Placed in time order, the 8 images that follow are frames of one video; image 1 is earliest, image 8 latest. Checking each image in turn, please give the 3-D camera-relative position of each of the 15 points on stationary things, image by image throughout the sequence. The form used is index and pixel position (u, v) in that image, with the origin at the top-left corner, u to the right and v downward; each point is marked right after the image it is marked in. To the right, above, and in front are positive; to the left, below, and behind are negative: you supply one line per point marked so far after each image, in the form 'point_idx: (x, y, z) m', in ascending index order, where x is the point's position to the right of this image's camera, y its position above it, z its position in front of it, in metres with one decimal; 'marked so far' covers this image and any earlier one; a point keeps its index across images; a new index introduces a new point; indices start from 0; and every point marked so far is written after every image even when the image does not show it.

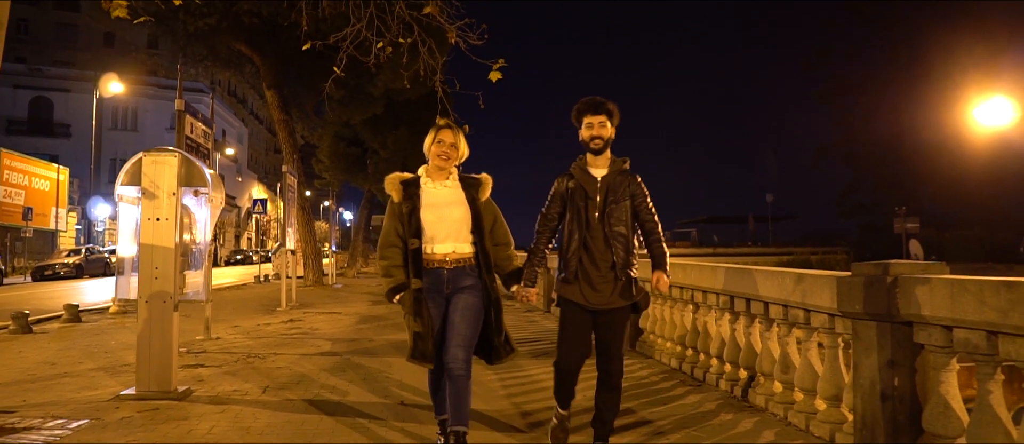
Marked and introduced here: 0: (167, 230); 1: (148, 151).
0: (-2.9, -0.1, +6.5) m
1: (-3.1, +0.6, +6.7) m
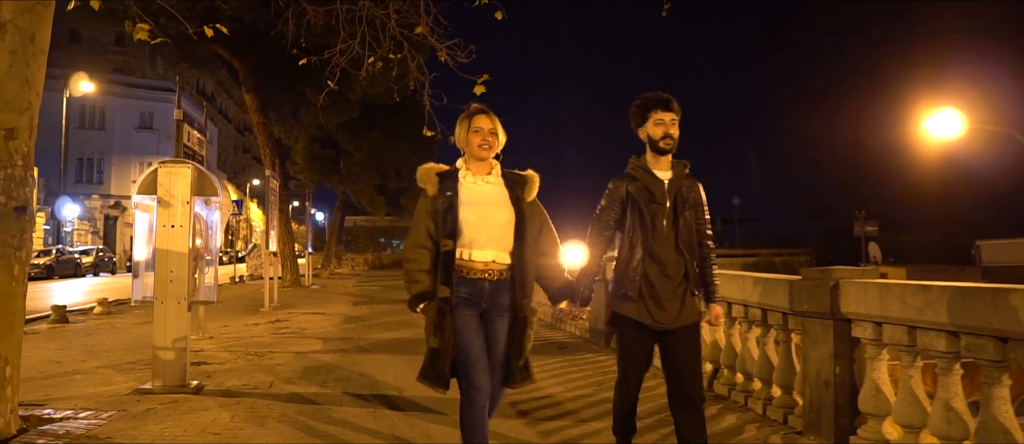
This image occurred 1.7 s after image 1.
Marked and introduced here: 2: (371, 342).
0: (-3.0, -0.1, +7.0) m
1: (-3.2, +0.6, +7.2) m
2: (-2.0, -1.7, +10.8) m
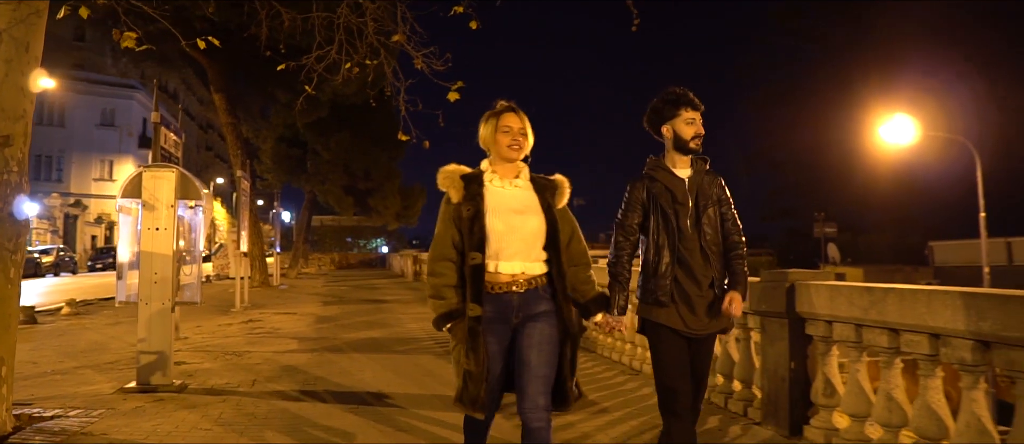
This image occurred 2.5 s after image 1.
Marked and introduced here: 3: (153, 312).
0: (-3.2, -0.1, +7.2) m
1: (-3.4, +0.5, +7.4) m
2: (-2.3, -1.7, +11.0) m
3: (-3.2, -0.8, +7.1) m
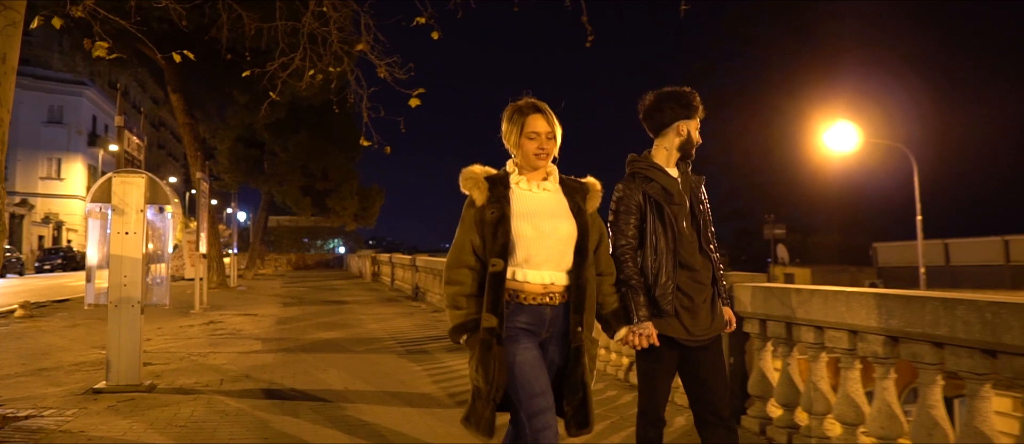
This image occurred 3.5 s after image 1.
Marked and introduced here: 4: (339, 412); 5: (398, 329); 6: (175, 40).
0: (-3.5, -0.2, +7.4) m
1: (-3.8, +0.5, +7.6) m
2: (-2.9, -1.7, +11.2) m
3: (-3.6, -0.9, +7.3) m
4: (-1.4, -1.6, +6.5) m
5: (-1.8, -1.7, +12.7) m
6: (-8.2, +4.3, +19.3) m
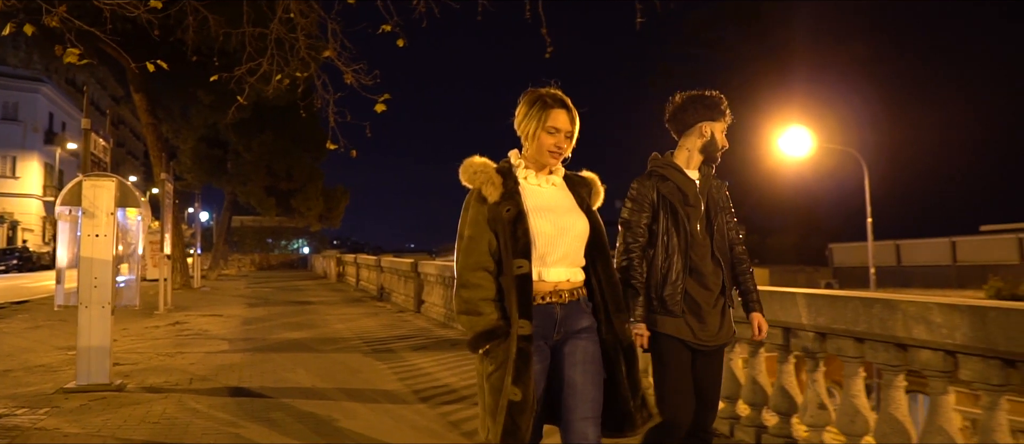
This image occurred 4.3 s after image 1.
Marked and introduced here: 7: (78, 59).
0: (-3.9, -0.2, +7.6) m
1: (-4.2, +0.5, +7.7) m
2: (-3.4, -1.7, +11.4) m
3: (-4.0, -0.9, +7.4) m
4: (-1.7, -1.6, +6.7) m
5: (-2.4, -1.8, +12.9) m
6: (-9.0, +4.3, +19.2) m
7: (-4.0, +1.5, +7.2) m
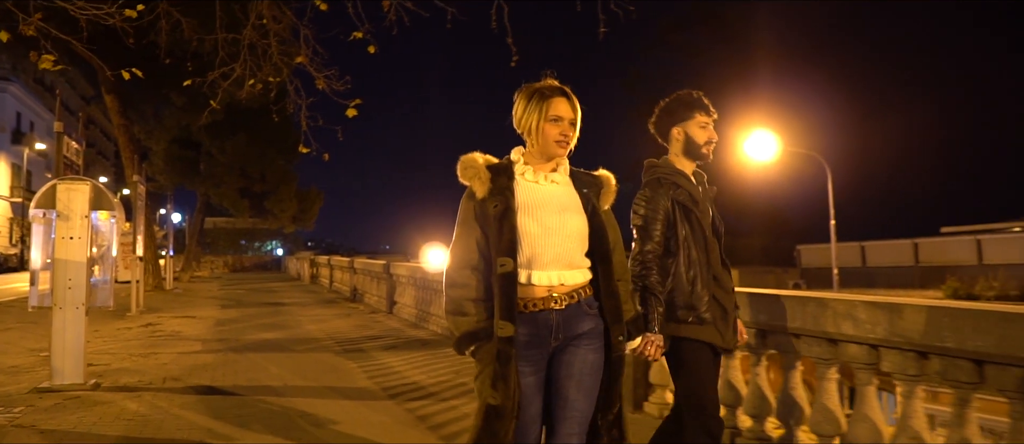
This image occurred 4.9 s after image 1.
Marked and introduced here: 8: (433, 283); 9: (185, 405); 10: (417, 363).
0: (-4.2, -0.2, +7.7) m
1: (-4.5, +0.4, +7.9) m
2: (-3.9, -1.8, +11.6) m
3: (-4.3, -0.9, +7.6) m
4: (-2.0, -1.6, +6.9) m
5: (-2.9, -1.8, +13.1) m
6: (-9.7, +4.2, +19.2) m
7: (-4.3, +1.5, +7.3) m
8: (-1.2, -0.9, +12.2) m
9: (-2.8, -1.6, +6.8) m
10: (-1.1, -1.6, +9.1) m
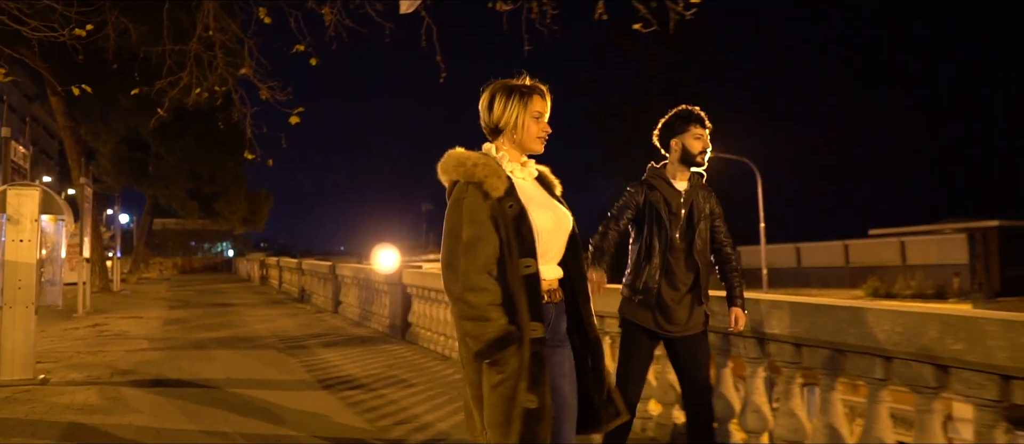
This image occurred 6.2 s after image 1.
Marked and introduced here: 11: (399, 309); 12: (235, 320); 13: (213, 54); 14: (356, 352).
0: (-5.0, -0.3, +8.1) m
1: (-5.3, +0.4, +8.3) m
2: (-4.9, -1.8, +12.0) m
3: (-5.0, -1.0, +8.0) m
4: (-2.8, -1.7, +7.5) m
5: (-4.0, -1.8, +13.6) m
6: (-11.1, +4.2, +19.4) m
7: (-5.0, +1.4, +7.7) m
8: (-2.2, -1.0, +12.8) m
9: (-3.6, -1.6, +7.3) m
10: (-2.0, -1.7, +9.7) m
11: (-1.6, -1.3, +11.5) m
12: (-5.5, -2.0, +15.6) m
13: (-4.2, +2.4, +11.0) m
14: (-2.0, -1.7, +10.2) m
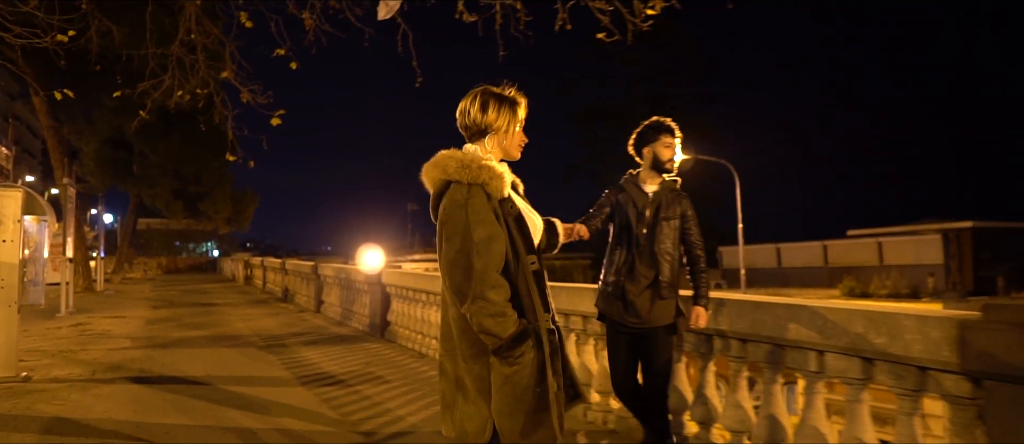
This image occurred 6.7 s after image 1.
0: (-5.3, -0.3, +8.3) m
1: (-5.6, +0.4, +8.4) m
2: (-5.2, -1.8, +12.2) m
3: (-5.3, -1.0, +8.2) m
4: (-3.0, -1.7, +7.7) m
5: (-4.4, -1.9, +13.7) m
6: (-11.5, +4.2, +19.4) m
7: (-5.3, +1.4, +7.9) m
8: (-2.5, -1.0, +13.0) m
9: (-3.8, -1.6, +7.5) m
10: (-2.3, -1.7, +9.9) m
11: (-2.0, -1.3, +11.7) m
12: (-5.9, -2.0, +15.8) m
13: (-4.5, +2.3, +11.2) m
14: (-2.3, -1.7, +10.4) m
